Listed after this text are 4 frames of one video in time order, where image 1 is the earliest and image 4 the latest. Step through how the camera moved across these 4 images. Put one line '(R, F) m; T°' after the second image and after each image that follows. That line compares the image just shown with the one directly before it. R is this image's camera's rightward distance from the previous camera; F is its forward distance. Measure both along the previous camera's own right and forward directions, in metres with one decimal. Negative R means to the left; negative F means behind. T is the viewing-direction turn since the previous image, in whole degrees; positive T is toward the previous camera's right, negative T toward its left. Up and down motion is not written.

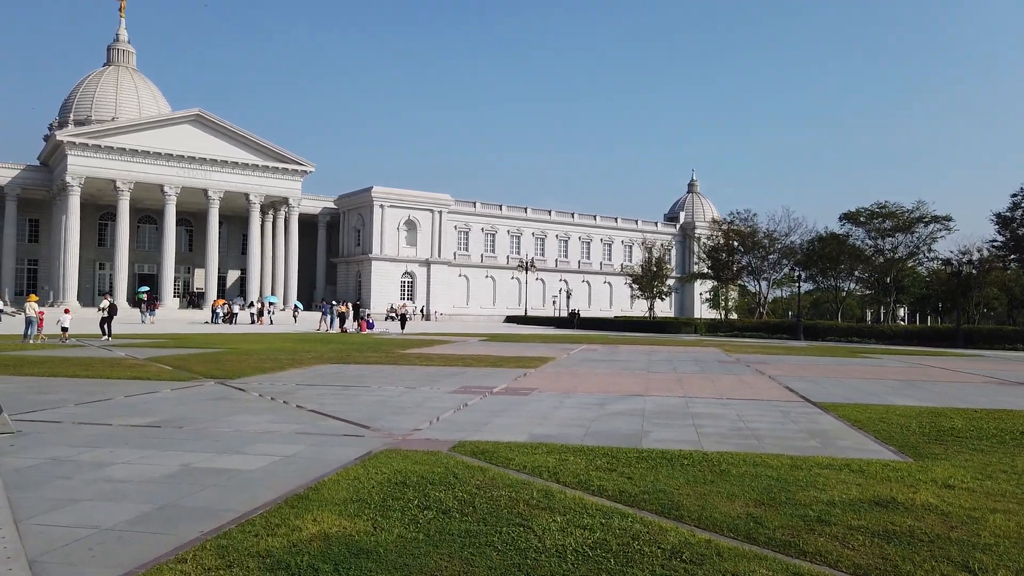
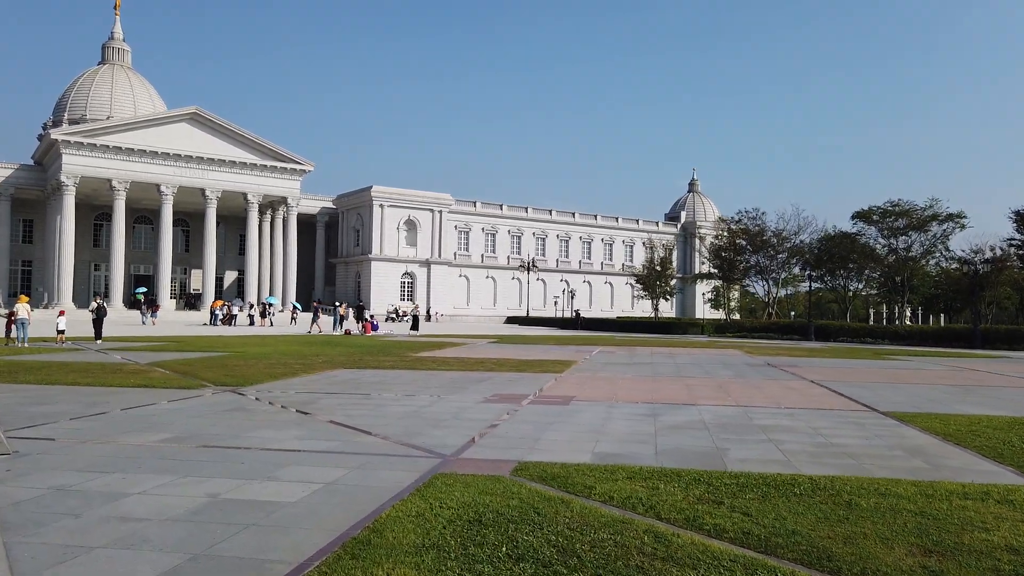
(-0.8, +1.2) m; 0°
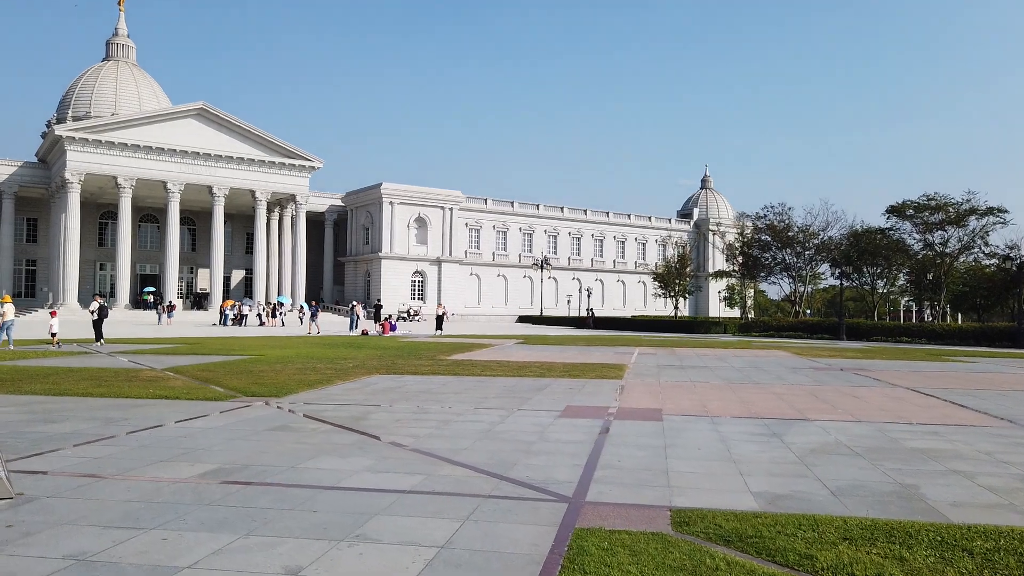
(-1.2, +2.0) m; 0°
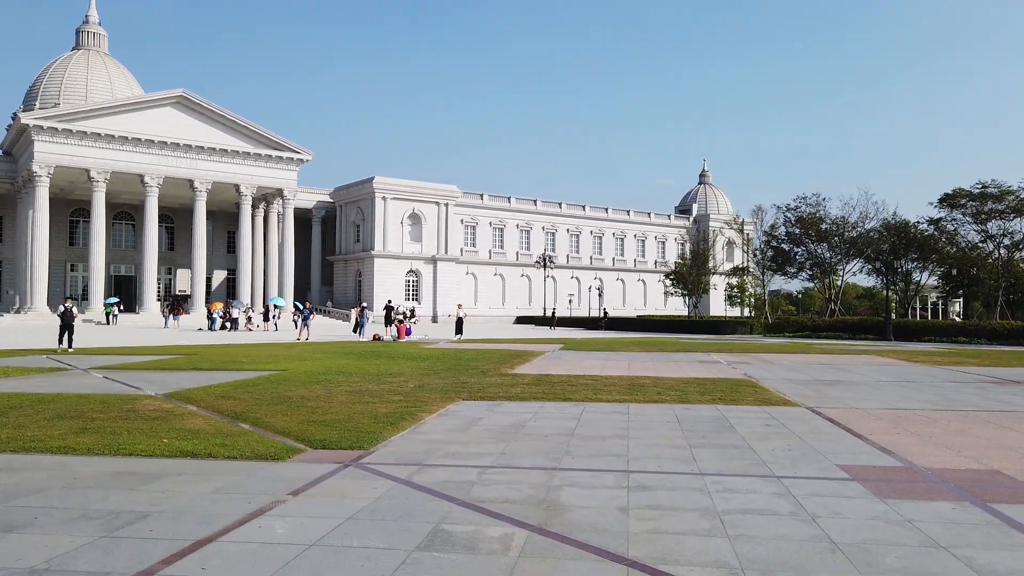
(-2.9, +5.1) m; +2°
